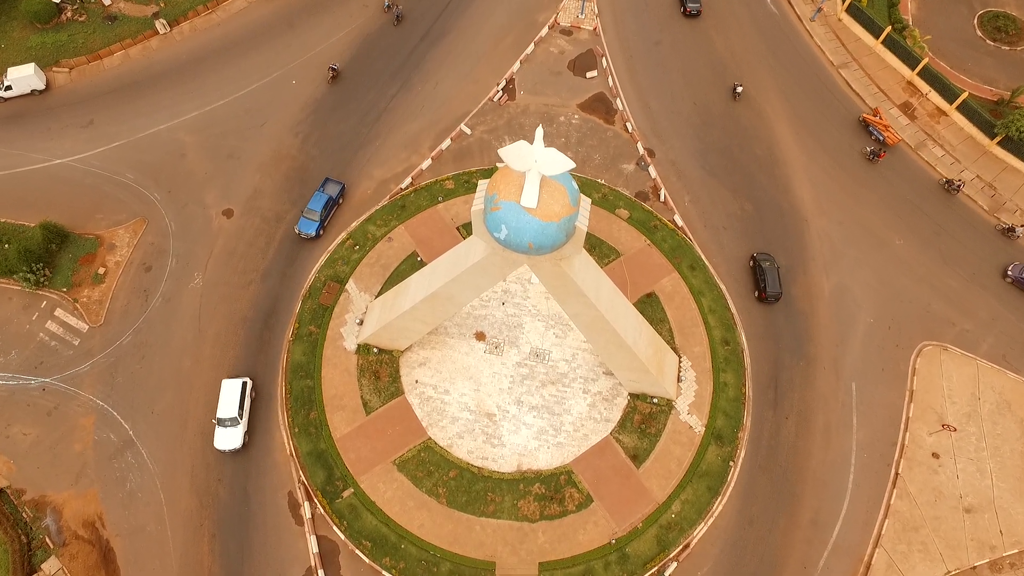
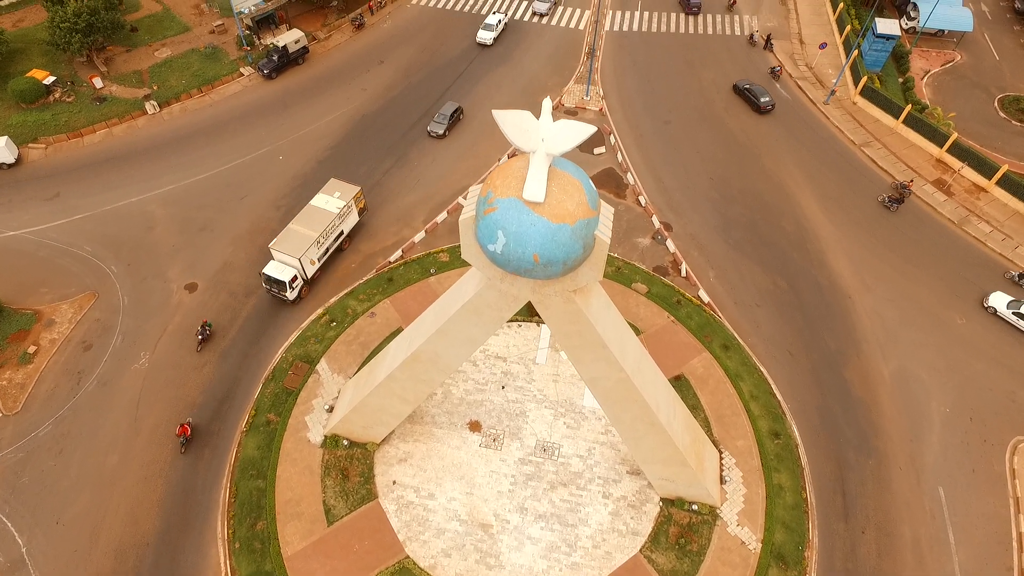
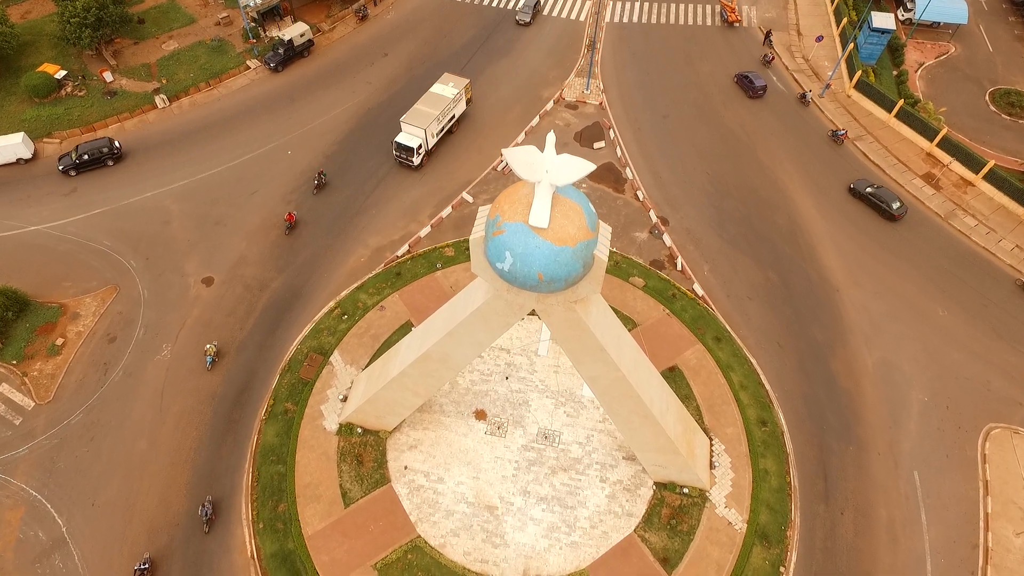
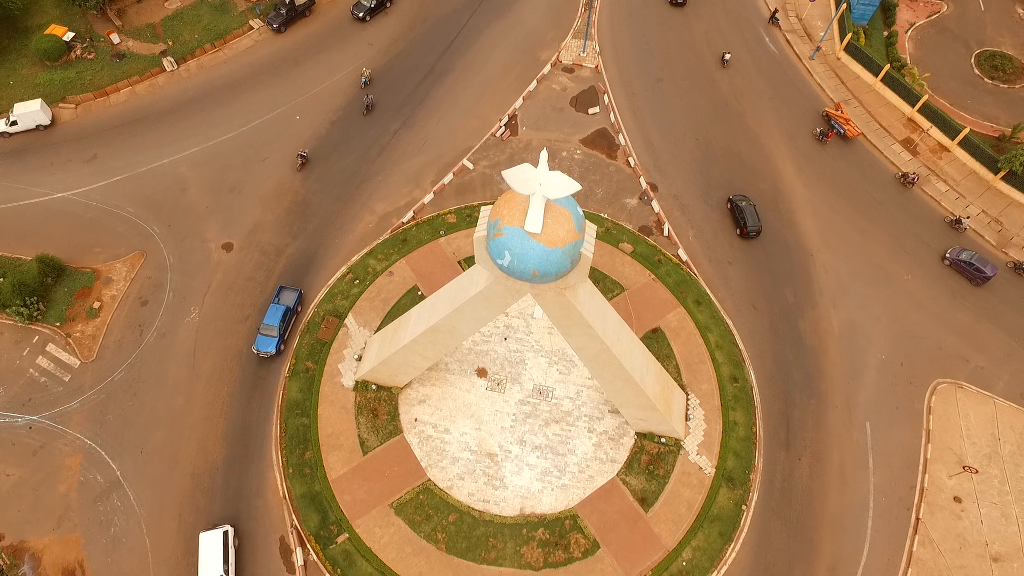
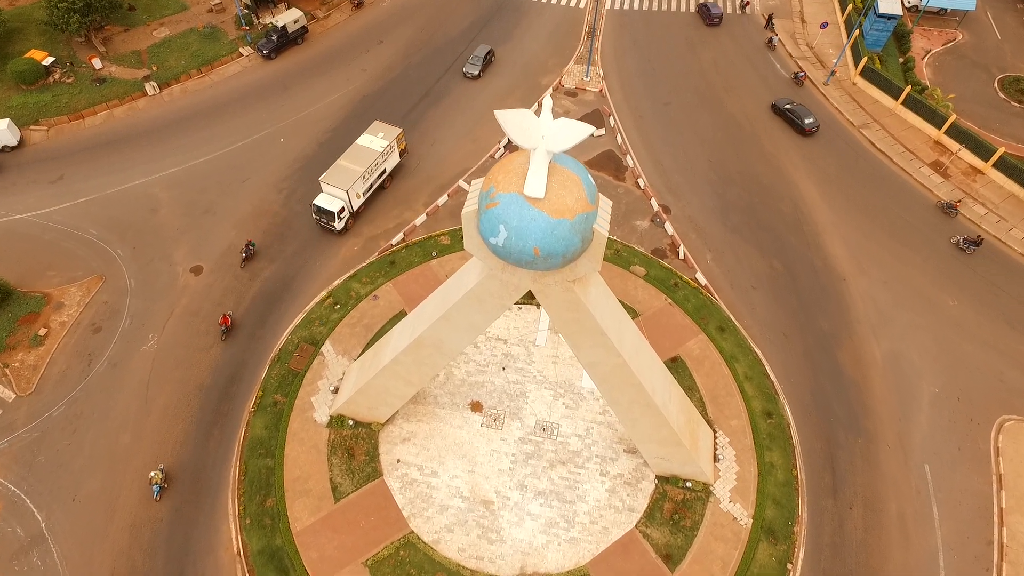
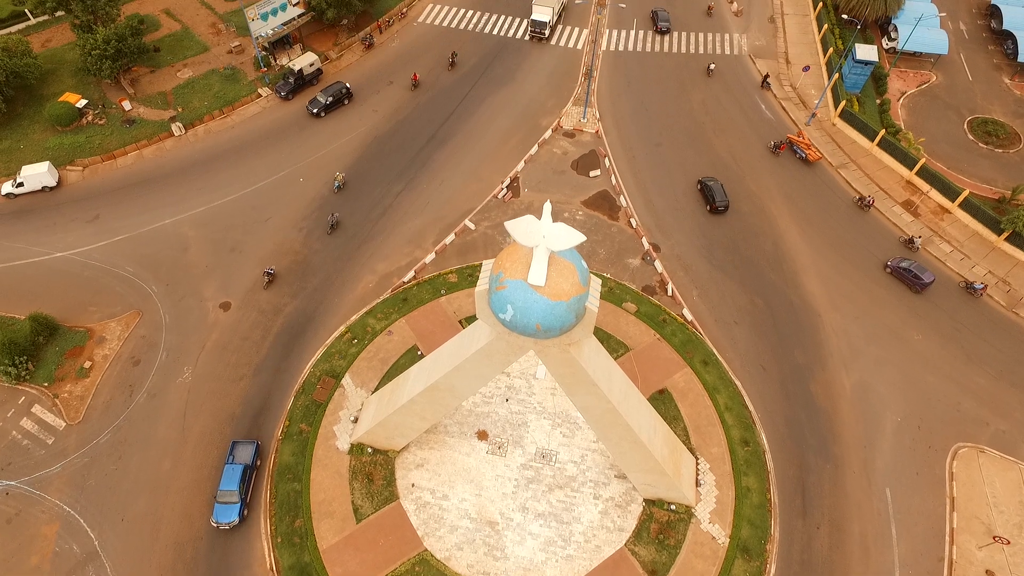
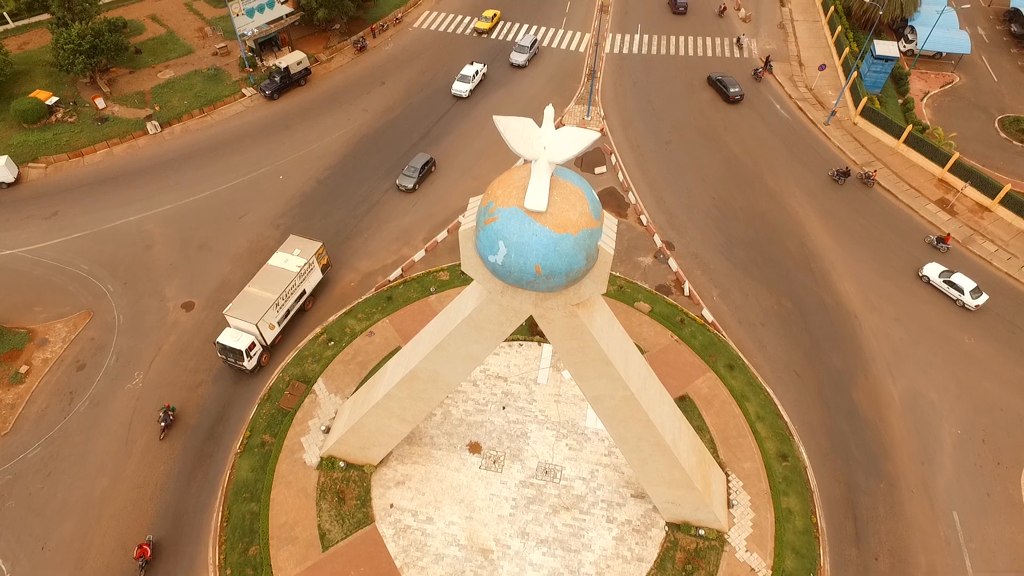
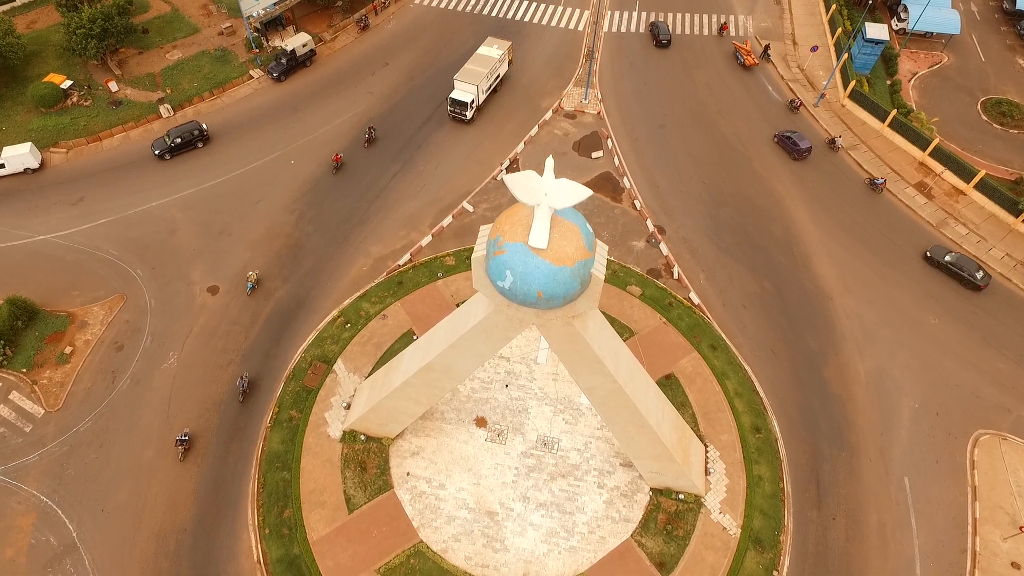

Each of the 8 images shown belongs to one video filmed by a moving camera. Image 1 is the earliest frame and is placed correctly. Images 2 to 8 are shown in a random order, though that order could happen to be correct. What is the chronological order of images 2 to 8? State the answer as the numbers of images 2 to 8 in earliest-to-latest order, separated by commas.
4, 6, 8, 3, 5, 2, 7
